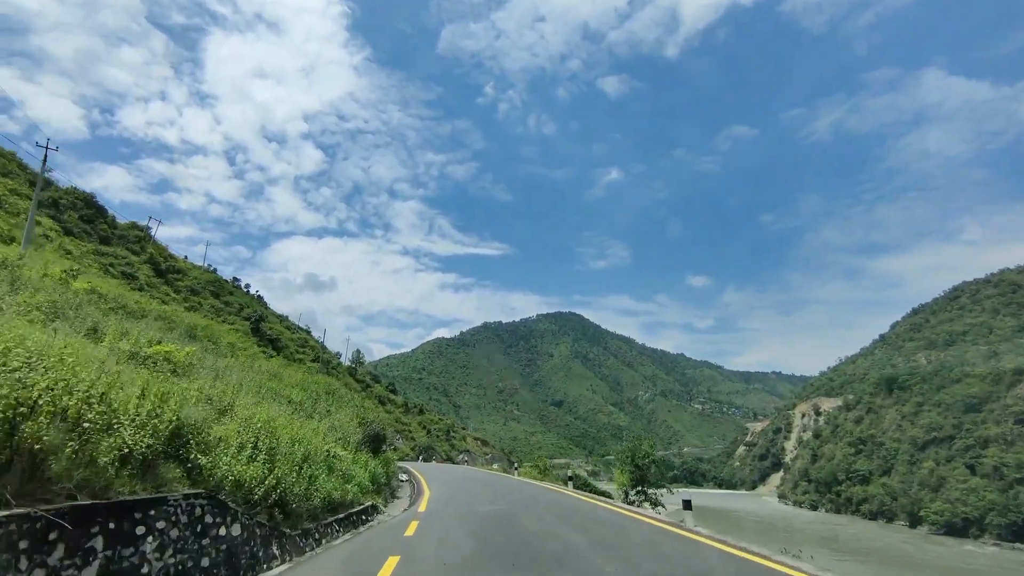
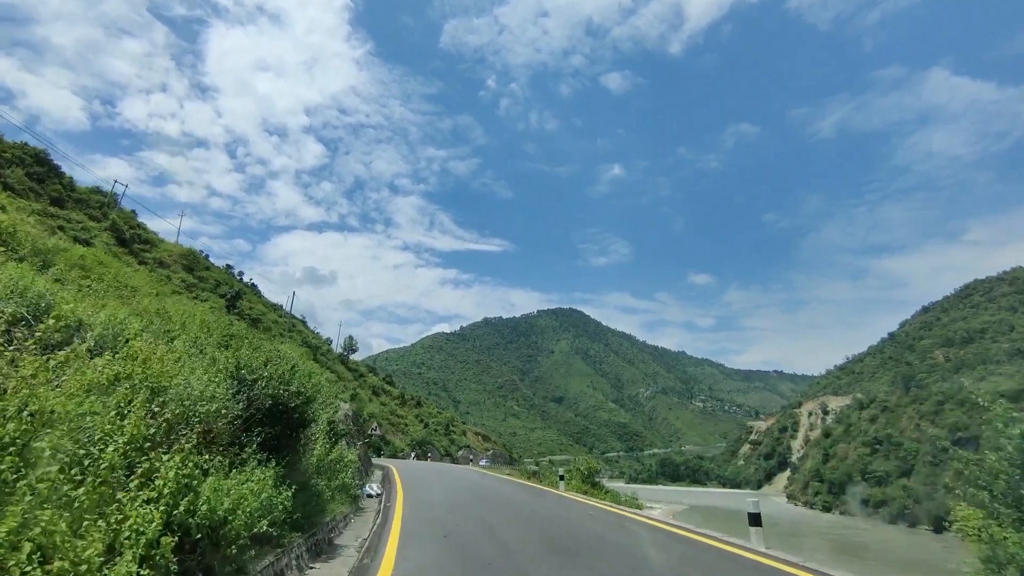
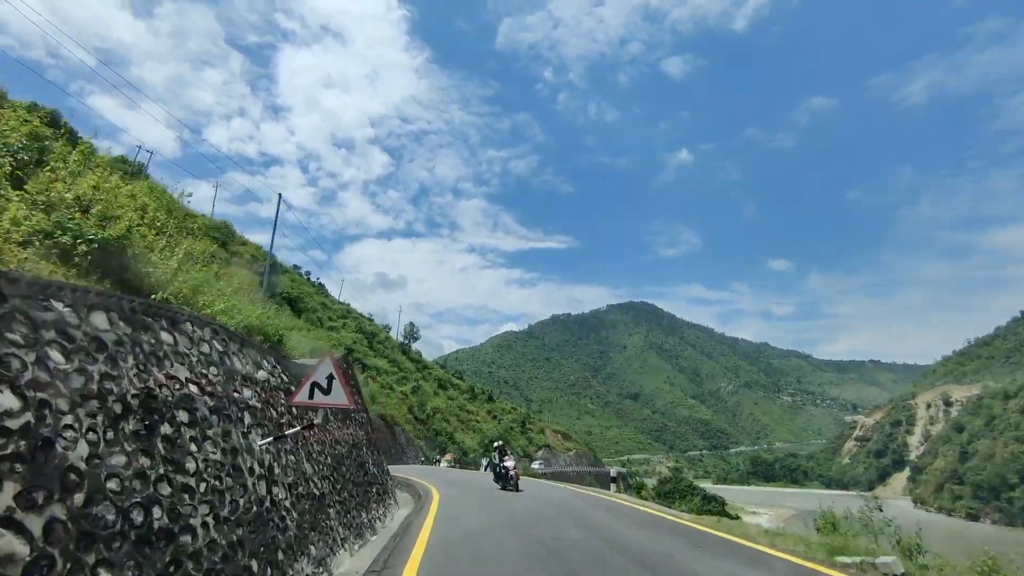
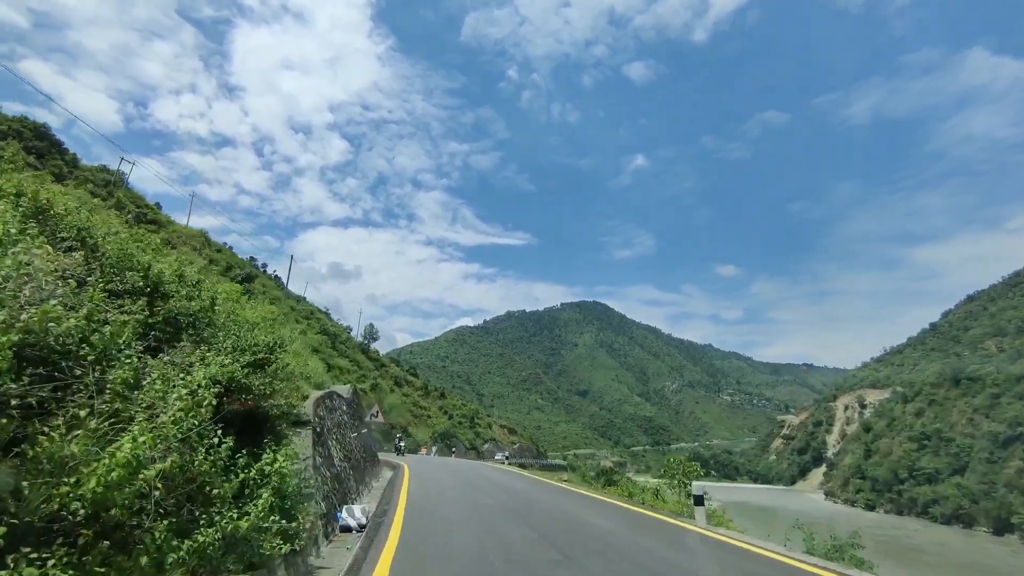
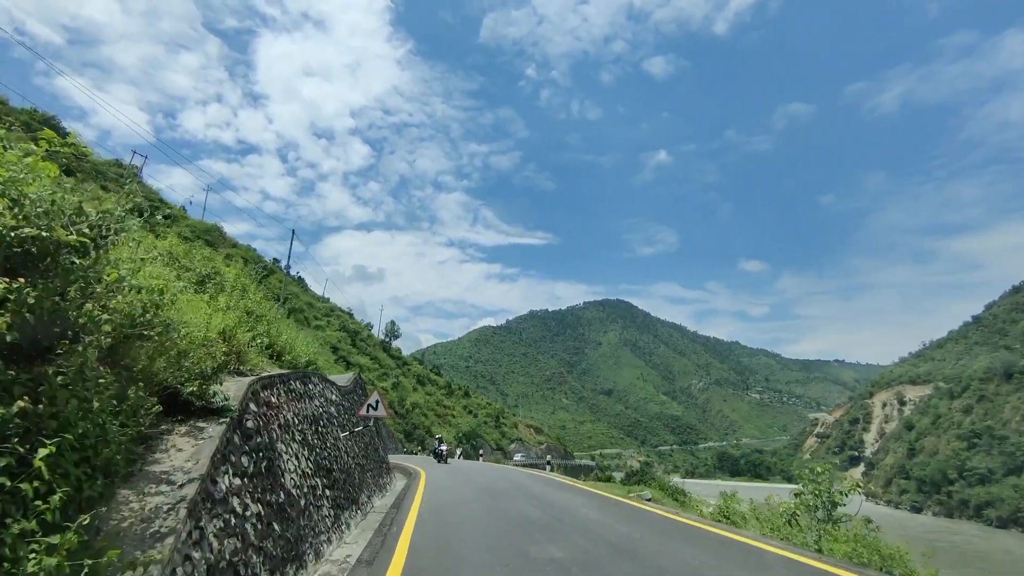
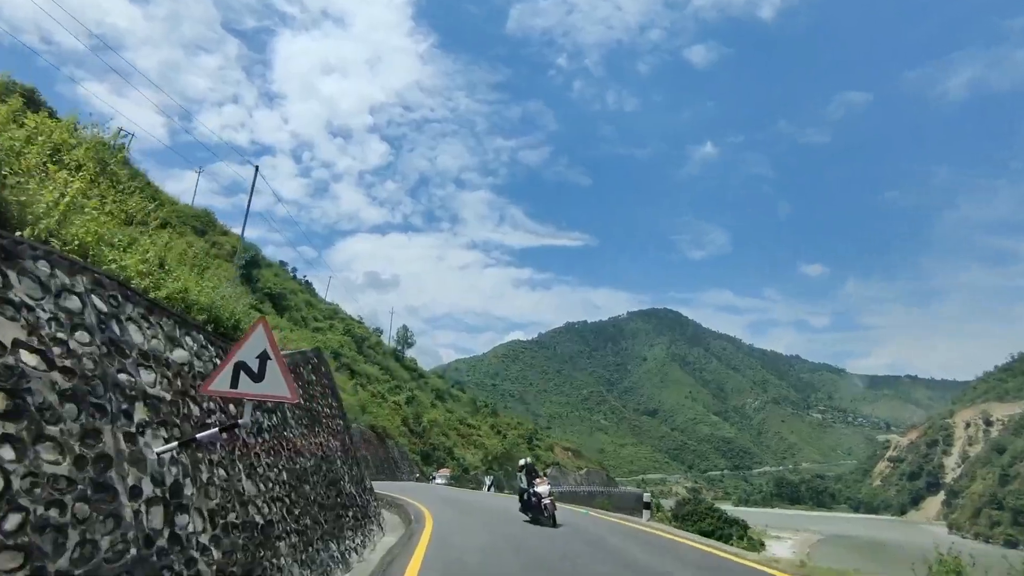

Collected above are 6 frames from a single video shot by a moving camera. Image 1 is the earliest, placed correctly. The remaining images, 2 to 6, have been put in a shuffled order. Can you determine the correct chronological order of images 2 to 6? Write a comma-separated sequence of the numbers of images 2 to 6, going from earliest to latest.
2, 4, 5, 3, 6
